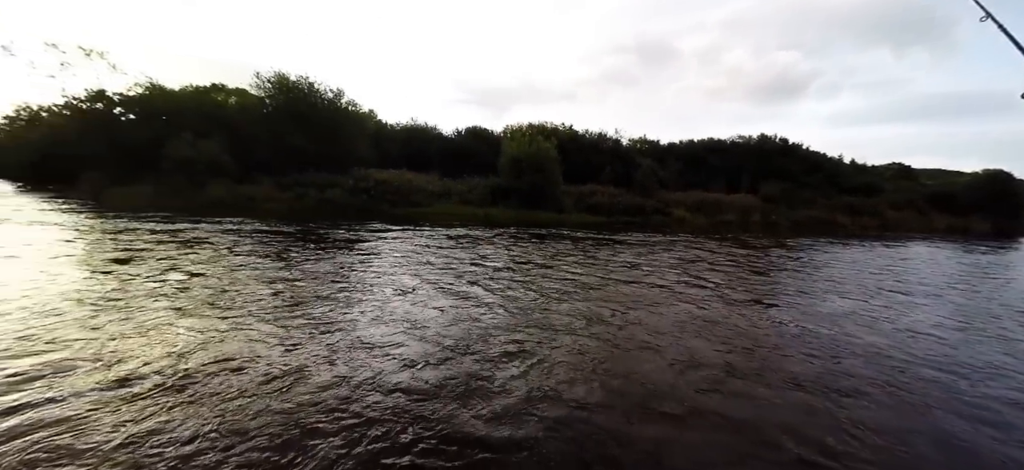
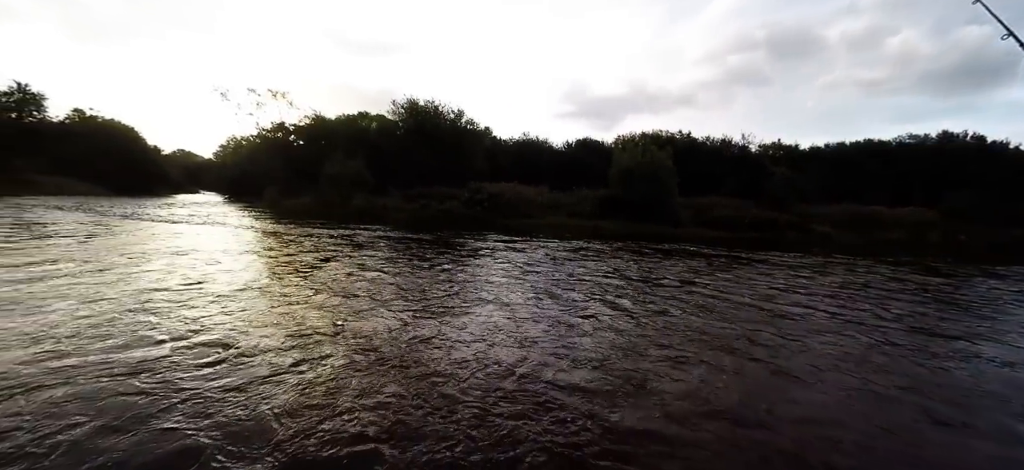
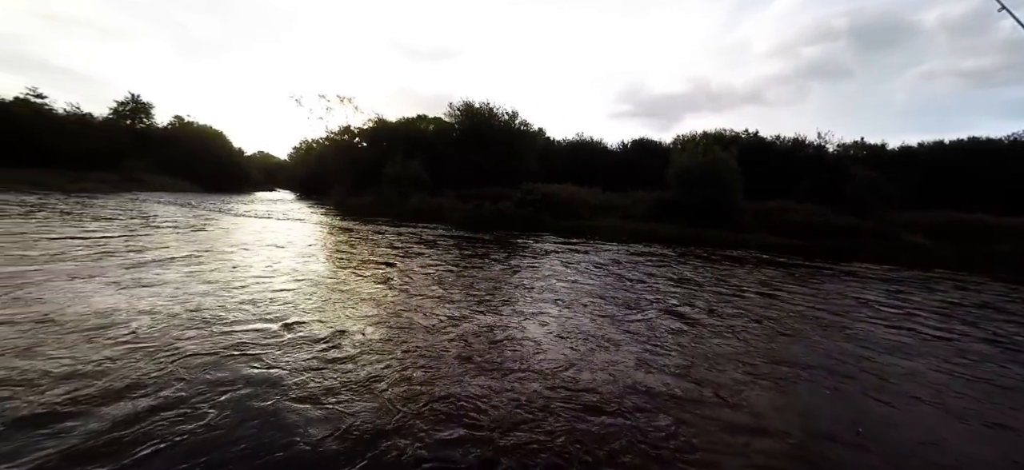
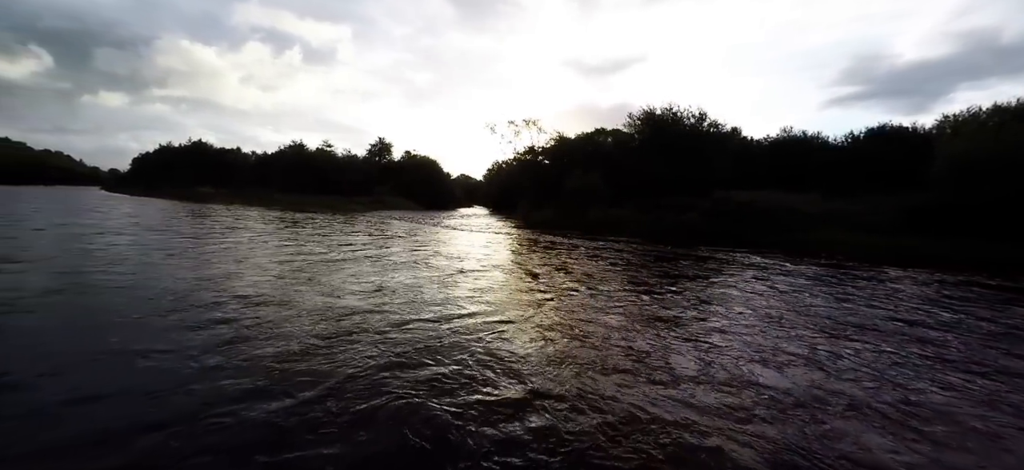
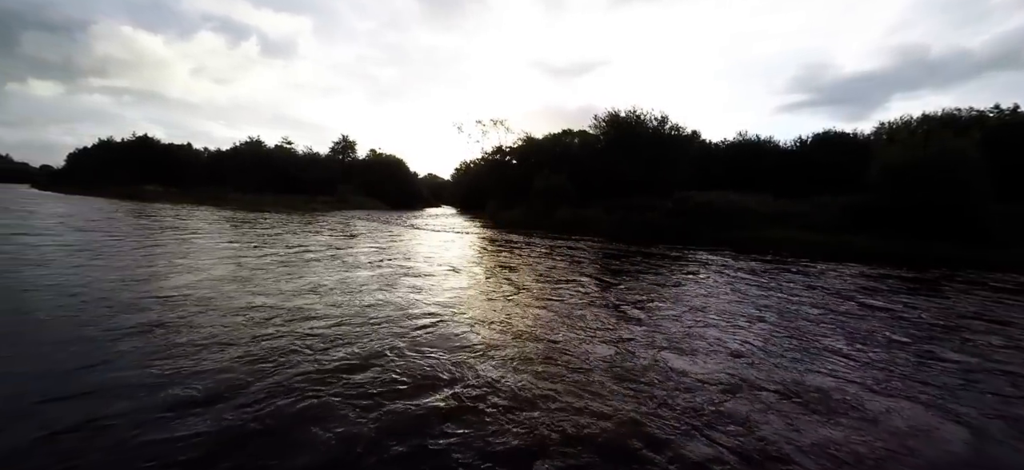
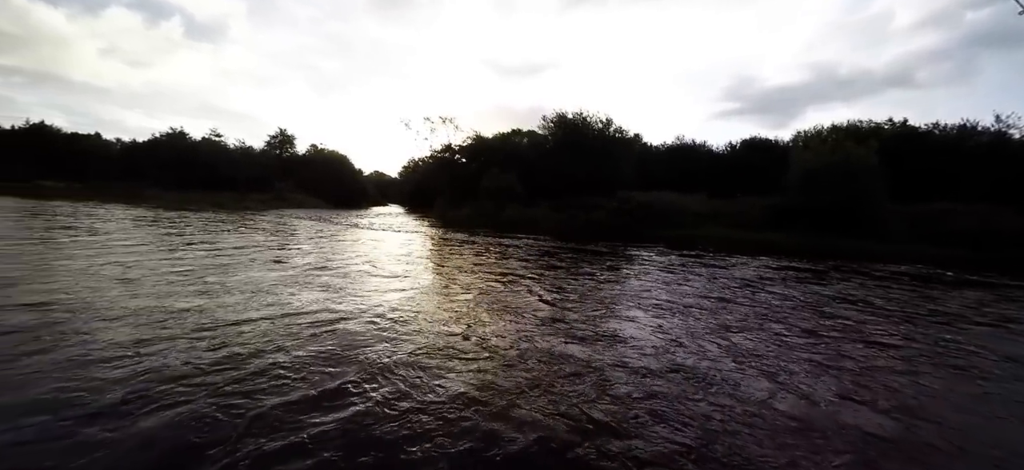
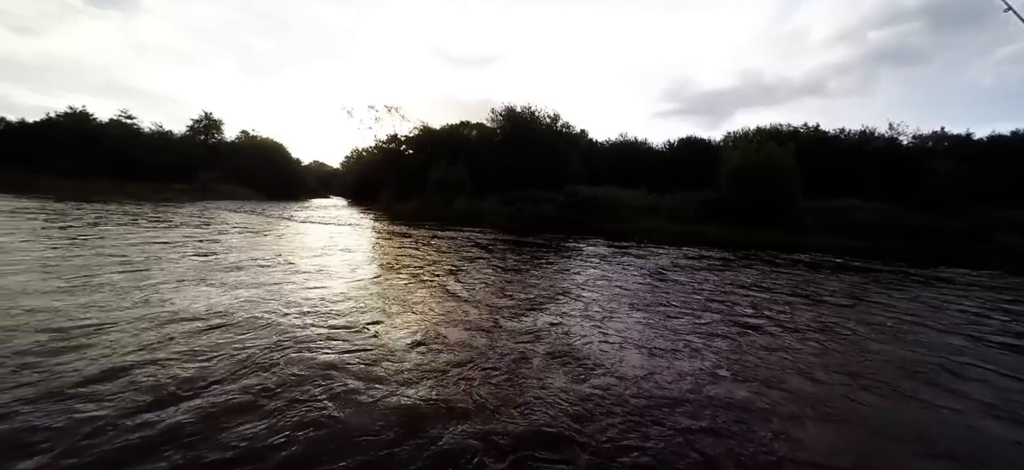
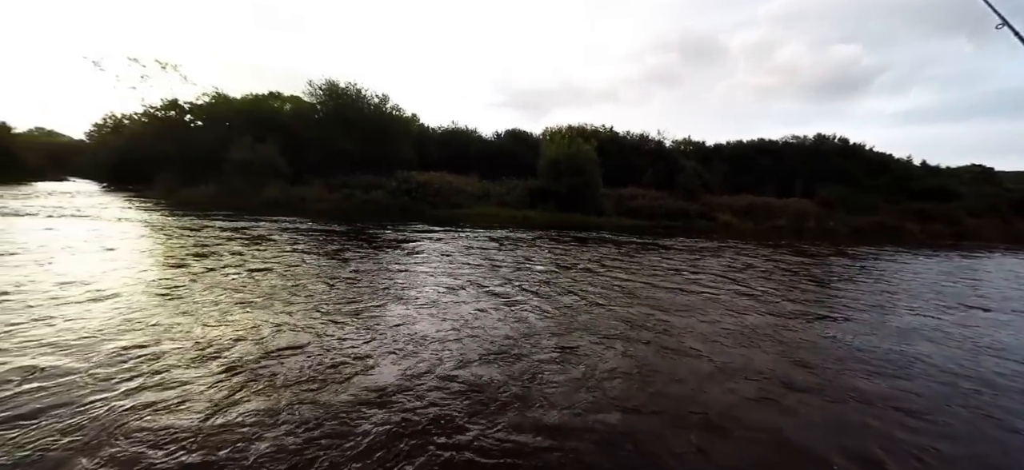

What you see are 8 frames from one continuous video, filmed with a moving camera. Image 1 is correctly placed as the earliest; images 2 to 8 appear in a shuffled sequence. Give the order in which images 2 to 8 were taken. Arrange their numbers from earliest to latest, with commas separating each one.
8, 2, 3, 7, 6, 5, 4
